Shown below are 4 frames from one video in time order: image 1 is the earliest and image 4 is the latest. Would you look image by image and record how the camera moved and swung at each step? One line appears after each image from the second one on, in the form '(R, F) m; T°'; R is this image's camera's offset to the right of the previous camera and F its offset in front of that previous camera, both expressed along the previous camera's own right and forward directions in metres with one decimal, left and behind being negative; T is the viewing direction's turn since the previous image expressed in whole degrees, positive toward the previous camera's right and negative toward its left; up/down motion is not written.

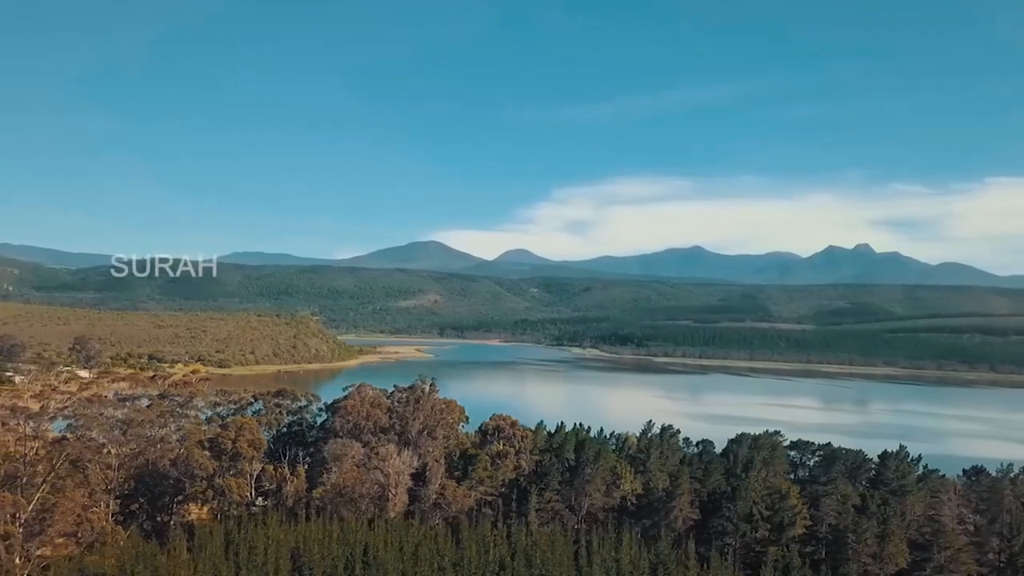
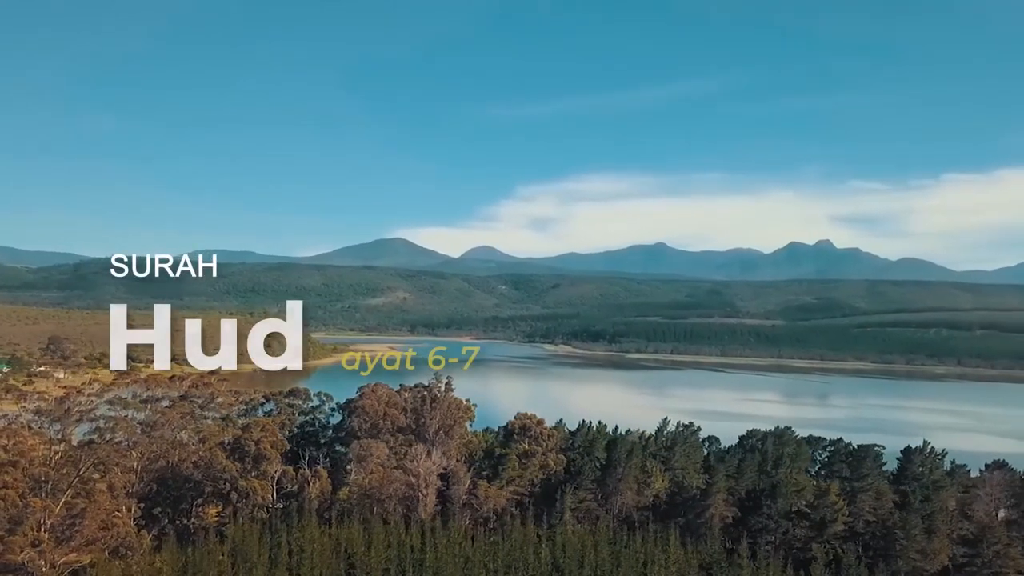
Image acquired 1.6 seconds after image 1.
(-1.2, +0.1) m; +1°
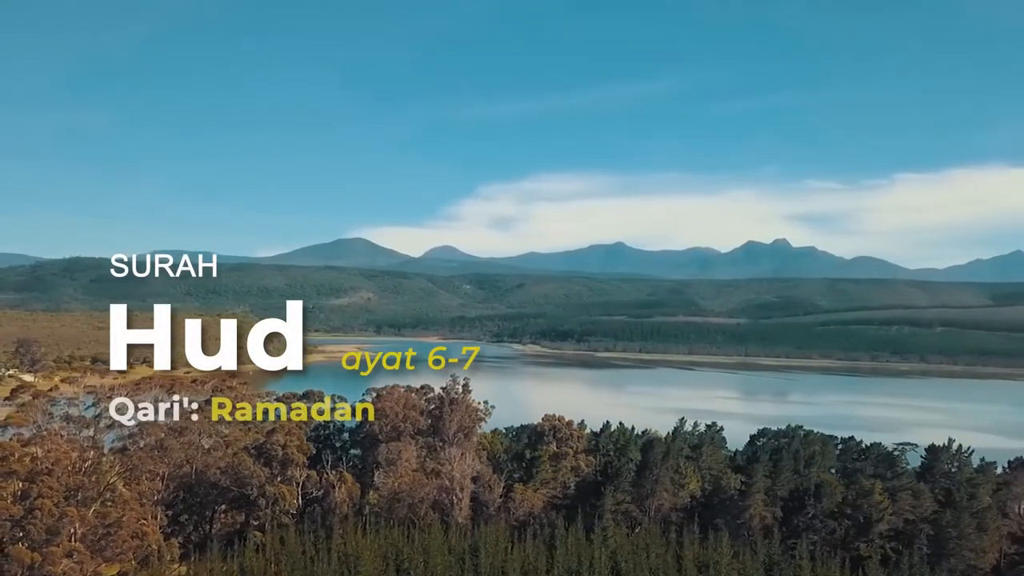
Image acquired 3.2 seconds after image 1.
(-1.3, +0.2) m; +2°
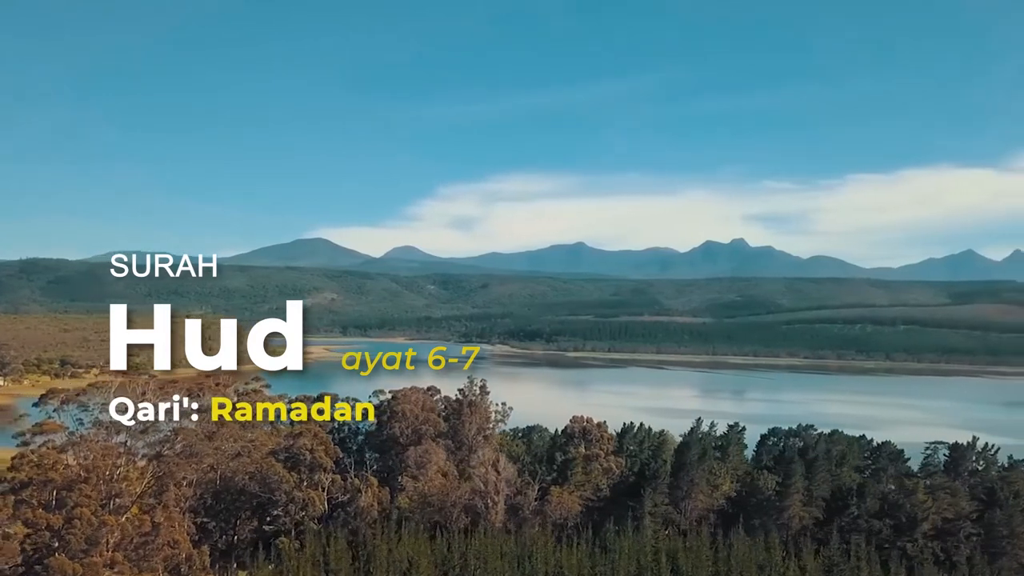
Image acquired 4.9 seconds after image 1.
(-1.3, +0.2) m; +2°
